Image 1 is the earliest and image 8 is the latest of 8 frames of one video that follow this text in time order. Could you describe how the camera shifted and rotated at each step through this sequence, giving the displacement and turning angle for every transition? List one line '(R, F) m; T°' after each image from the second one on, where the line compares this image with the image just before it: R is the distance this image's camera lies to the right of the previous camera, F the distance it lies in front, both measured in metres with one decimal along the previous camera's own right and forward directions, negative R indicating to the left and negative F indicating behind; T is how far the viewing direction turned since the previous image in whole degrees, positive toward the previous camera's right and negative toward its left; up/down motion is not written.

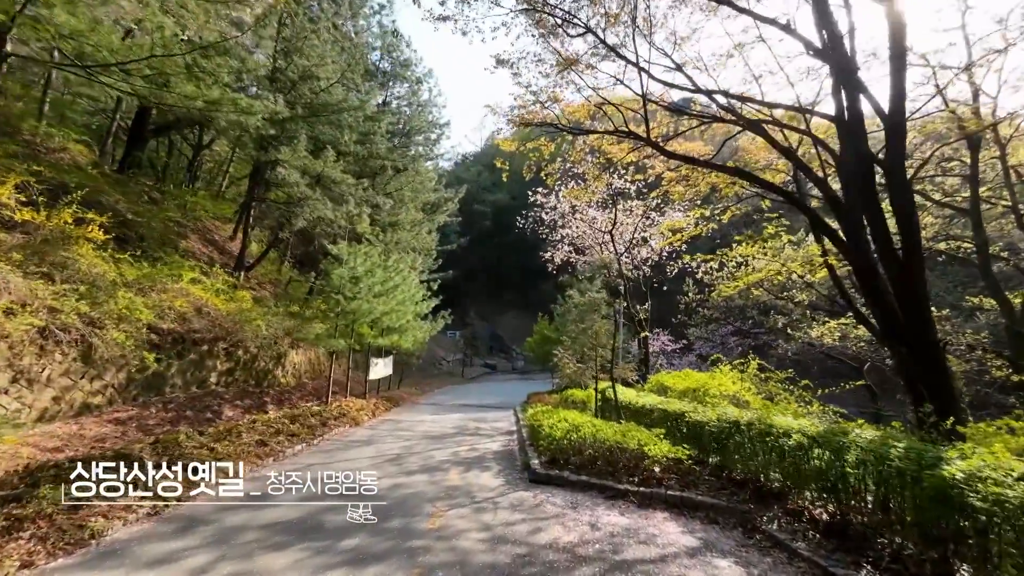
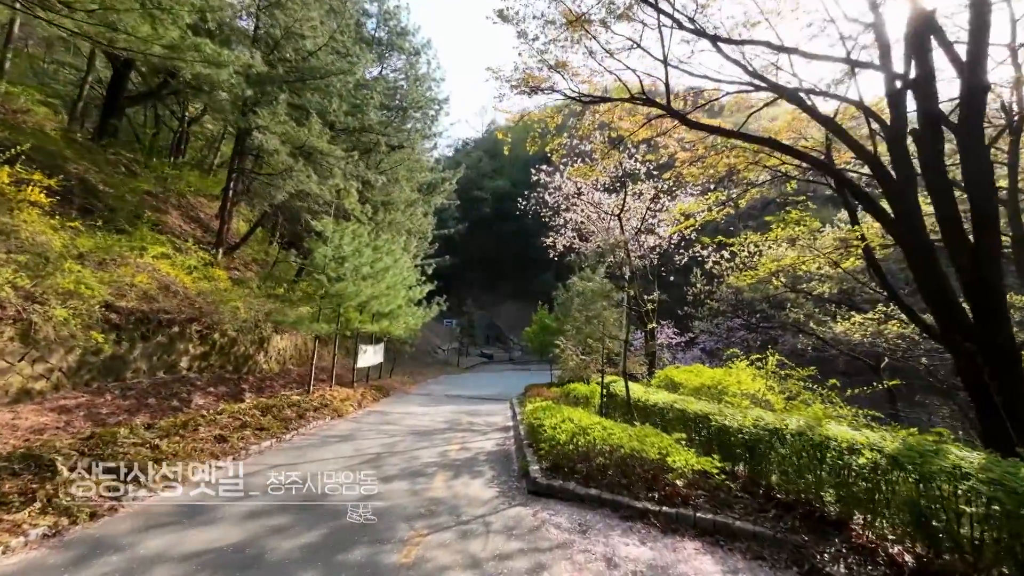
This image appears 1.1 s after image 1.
(0.0, +0.9) m; 0°
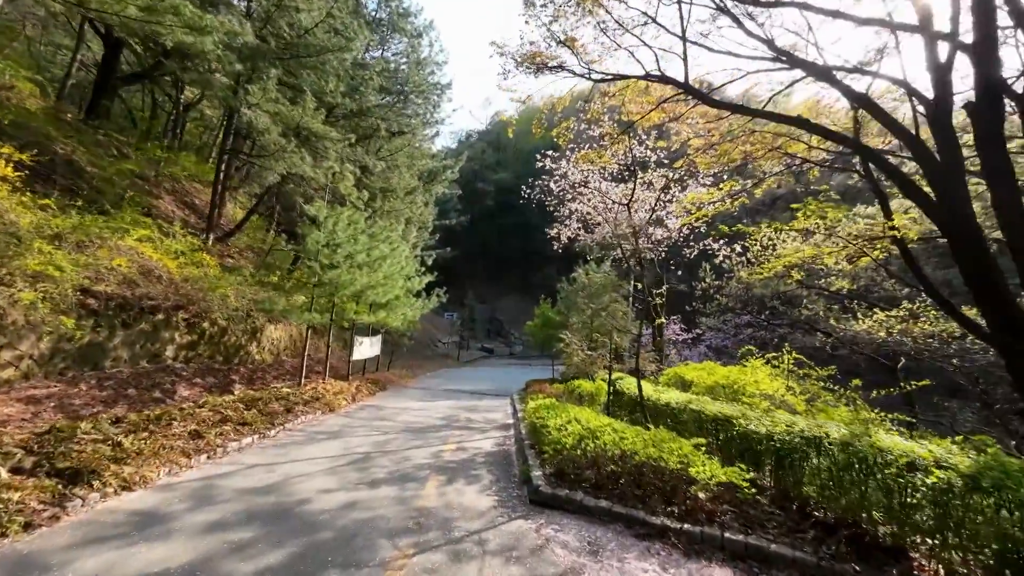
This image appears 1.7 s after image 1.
(0.0, +0.5) m; 0°
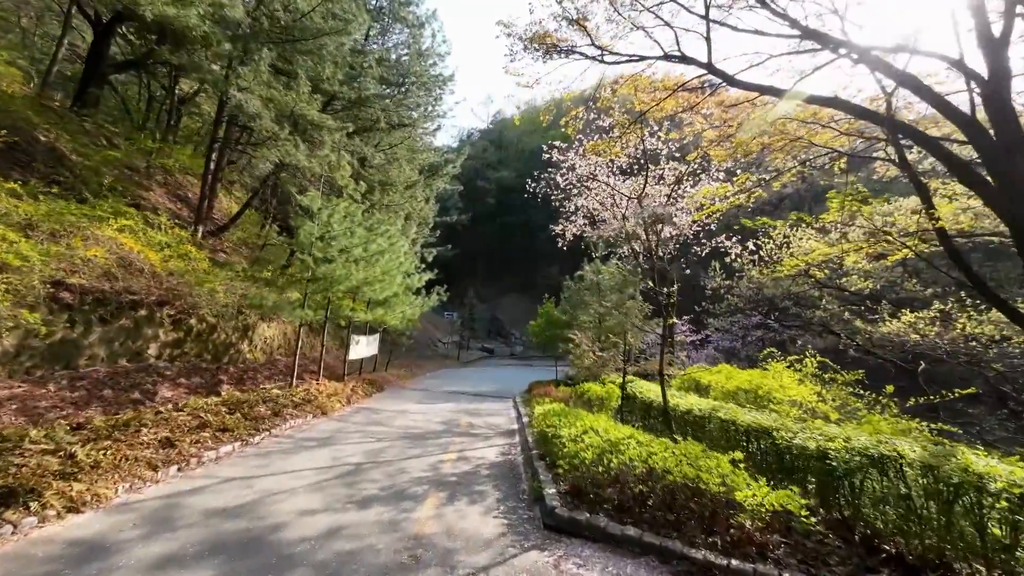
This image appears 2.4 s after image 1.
(-0.1, +0.6) m; 0°
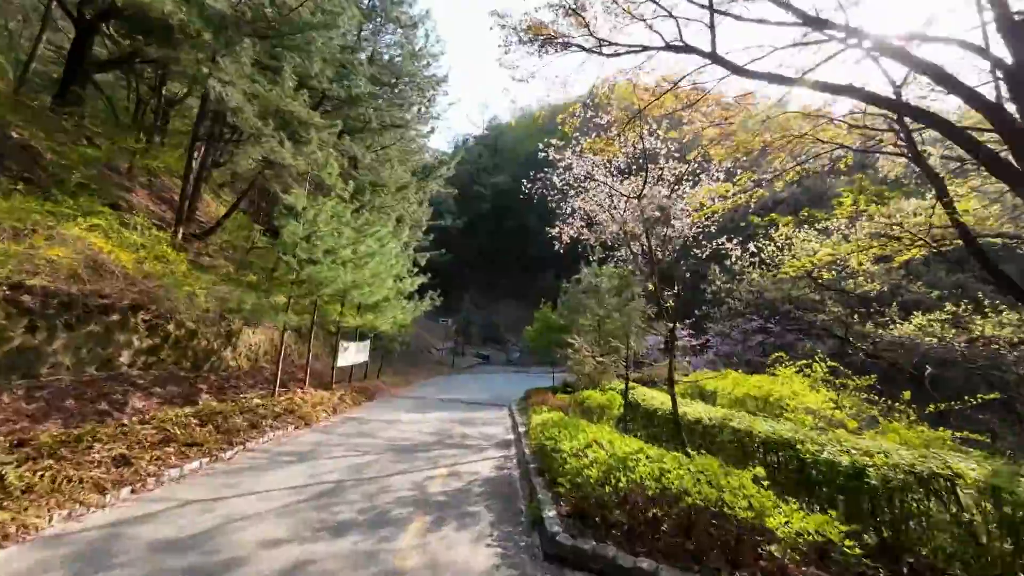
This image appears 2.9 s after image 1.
(0.0, +0.4) m; +1°
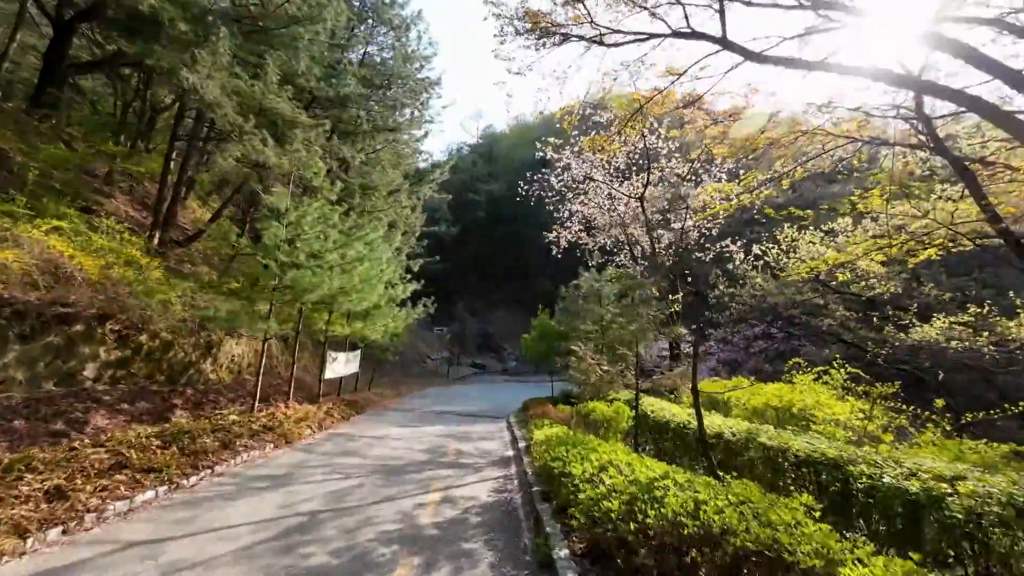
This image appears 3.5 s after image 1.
(-0.1, +0.5) m; +1°
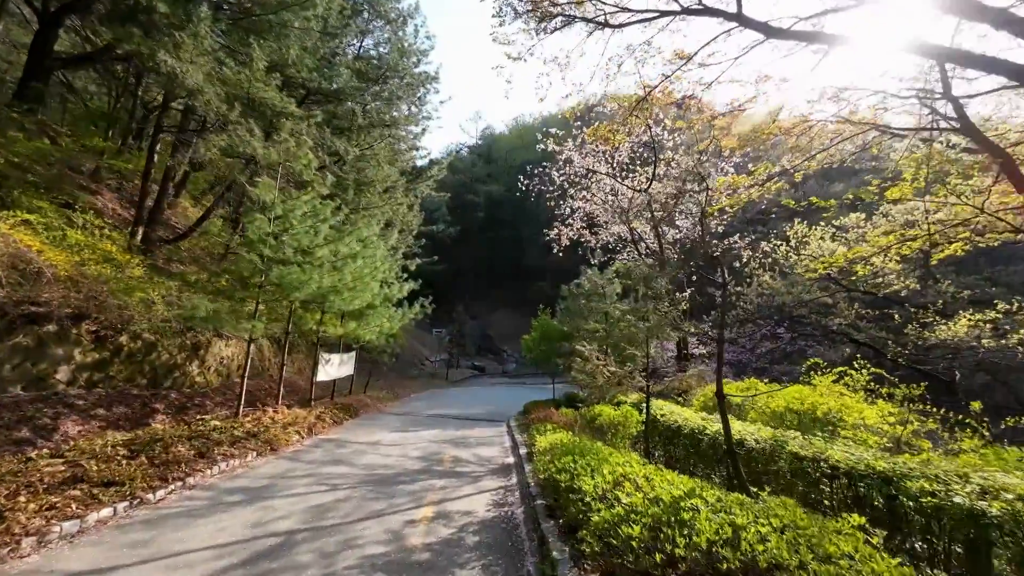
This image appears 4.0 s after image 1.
(0.0, +0.5) m; 0°
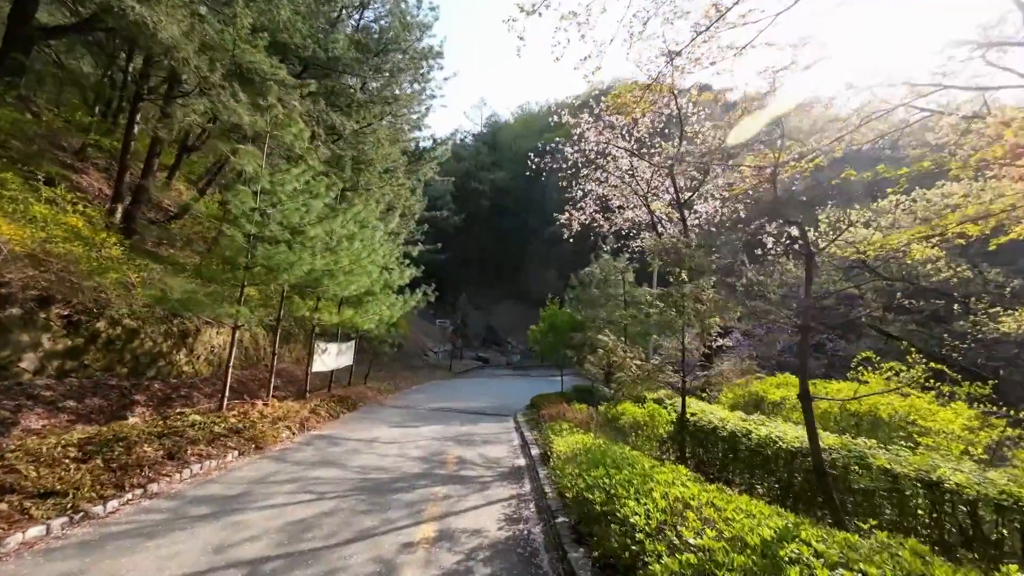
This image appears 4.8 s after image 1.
(-0.1, +0.8) m; 0°
